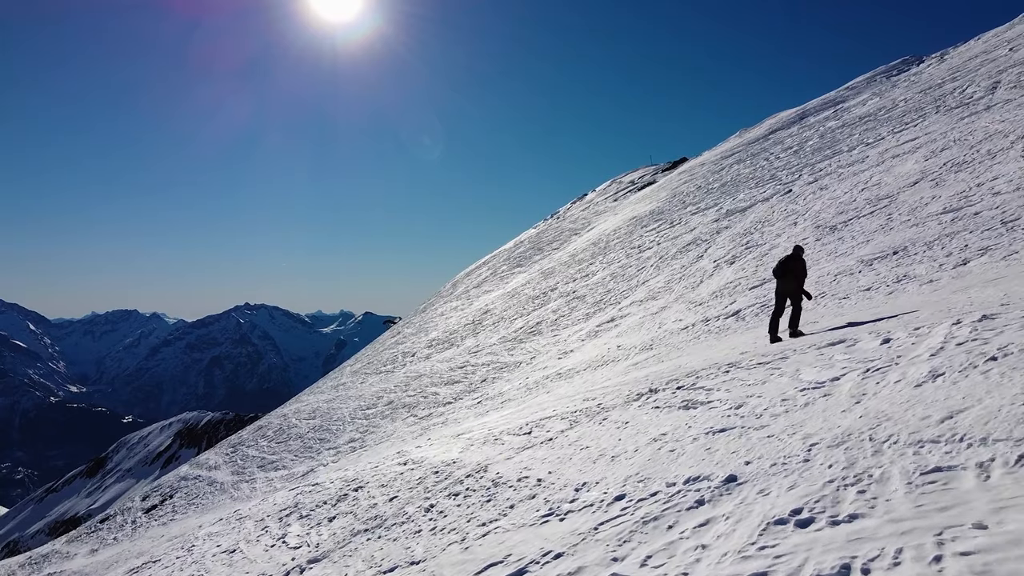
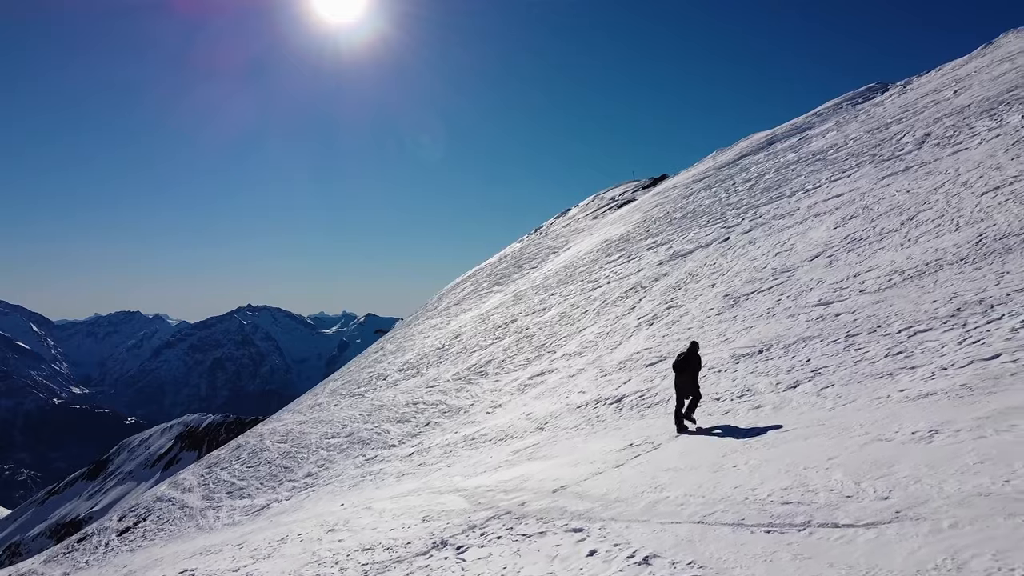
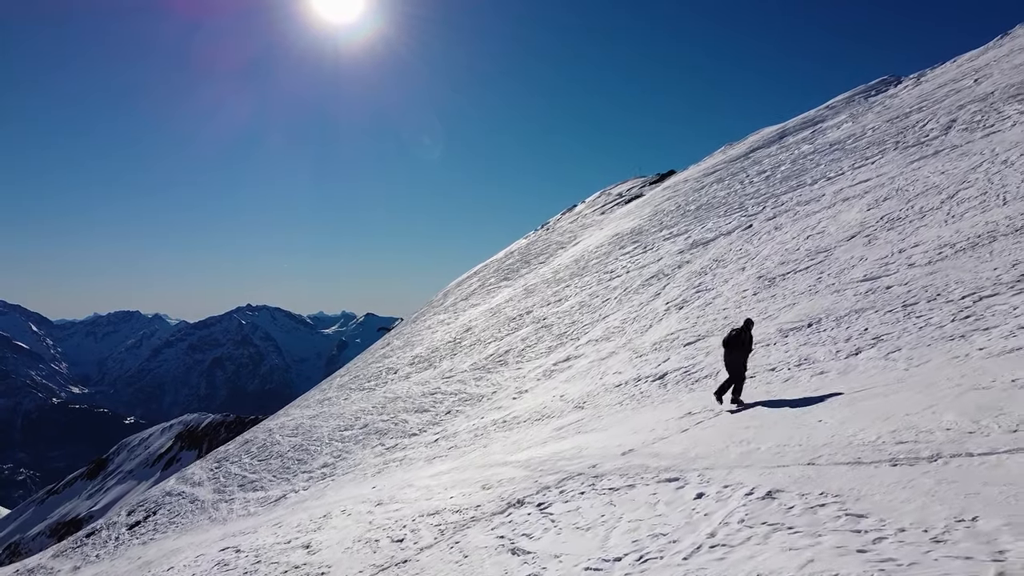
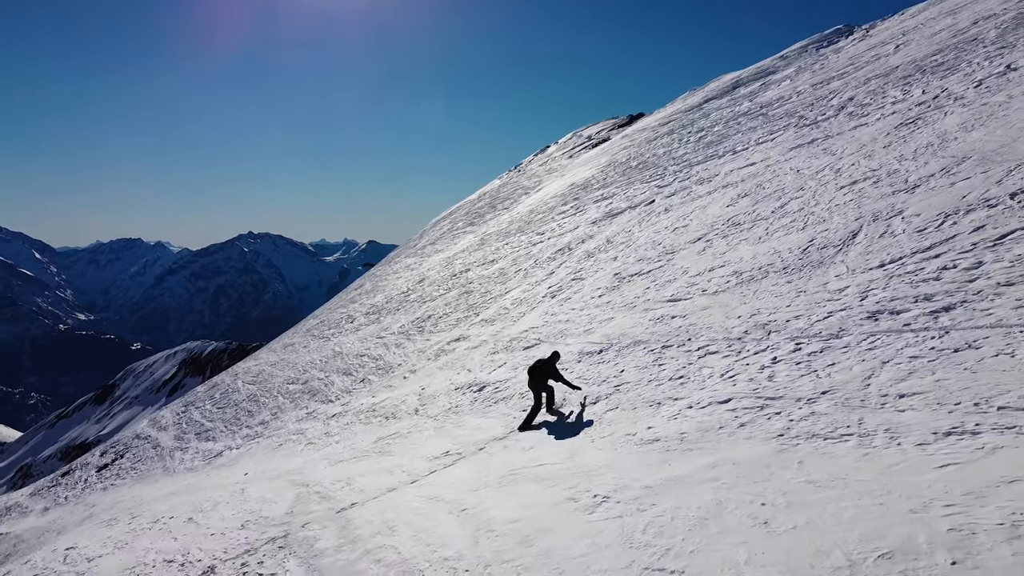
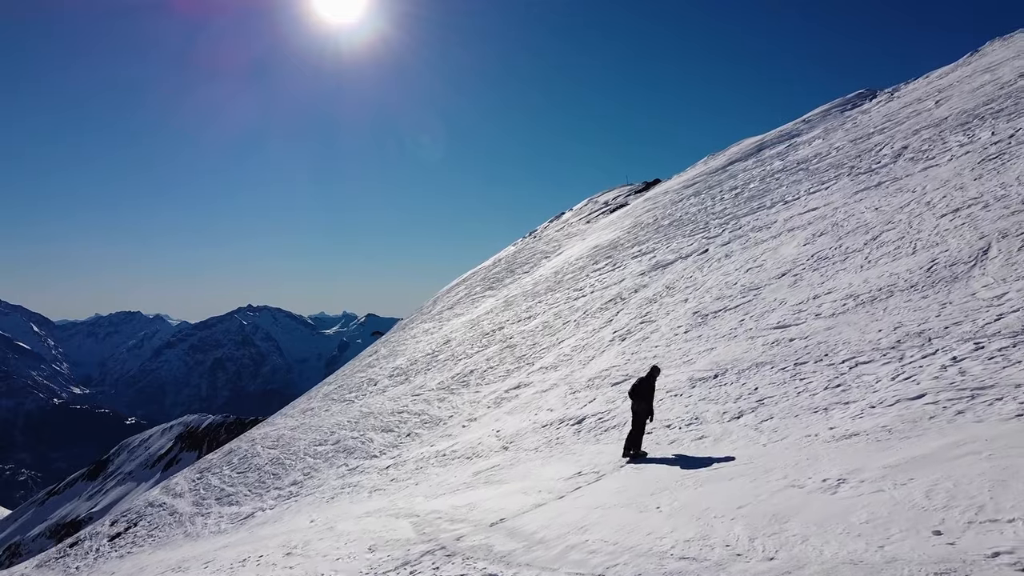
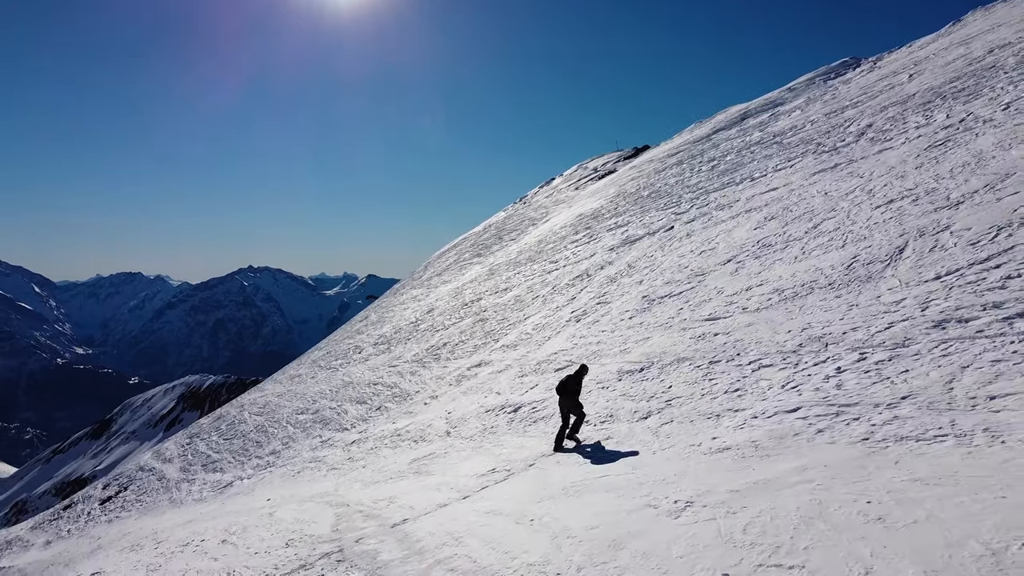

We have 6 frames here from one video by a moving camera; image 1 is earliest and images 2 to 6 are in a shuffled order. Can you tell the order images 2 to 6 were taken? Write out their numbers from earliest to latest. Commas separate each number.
3, 2, 5, 6, 4
